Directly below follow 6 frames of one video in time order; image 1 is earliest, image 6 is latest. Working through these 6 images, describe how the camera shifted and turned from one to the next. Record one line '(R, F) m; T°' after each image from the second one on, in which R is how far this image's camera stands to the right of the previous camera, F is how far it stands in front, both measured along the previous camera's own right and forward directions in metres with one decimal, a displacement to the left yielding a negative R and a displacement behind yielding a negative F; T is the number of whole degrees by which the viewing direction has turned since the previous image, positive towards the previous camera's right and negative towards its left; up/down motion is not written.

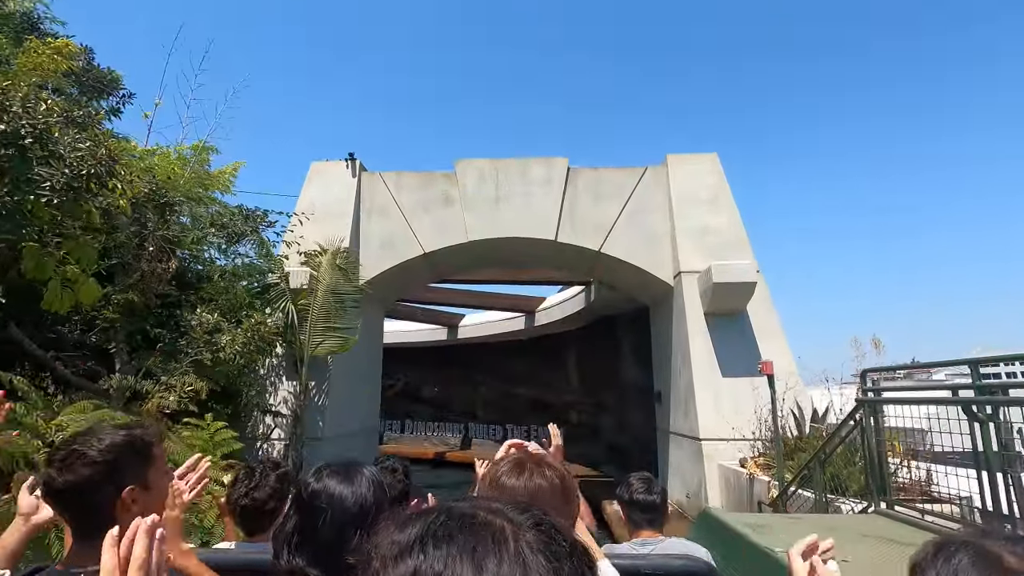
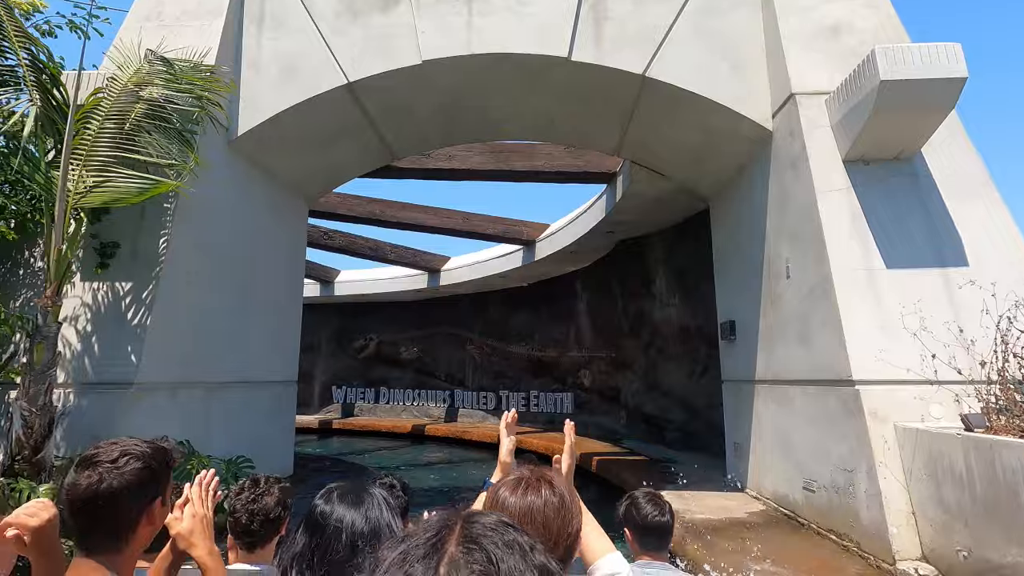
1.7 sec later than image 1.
(+0.2, +3.5) m; 0°
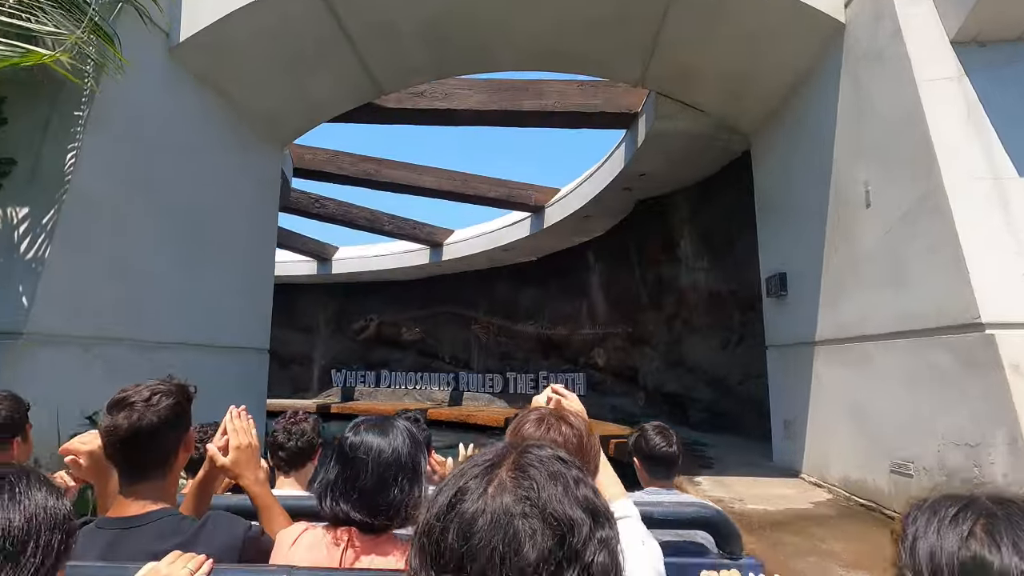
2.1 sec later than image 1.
(0.0, +1.0) m; -1°
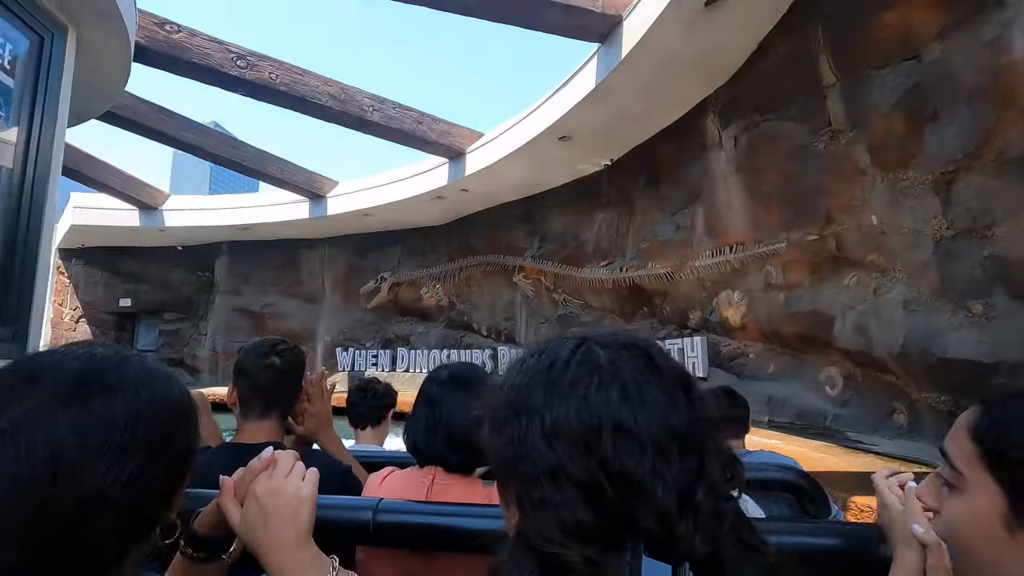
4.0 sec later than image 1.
(+0.2, +4.8) m; -8°
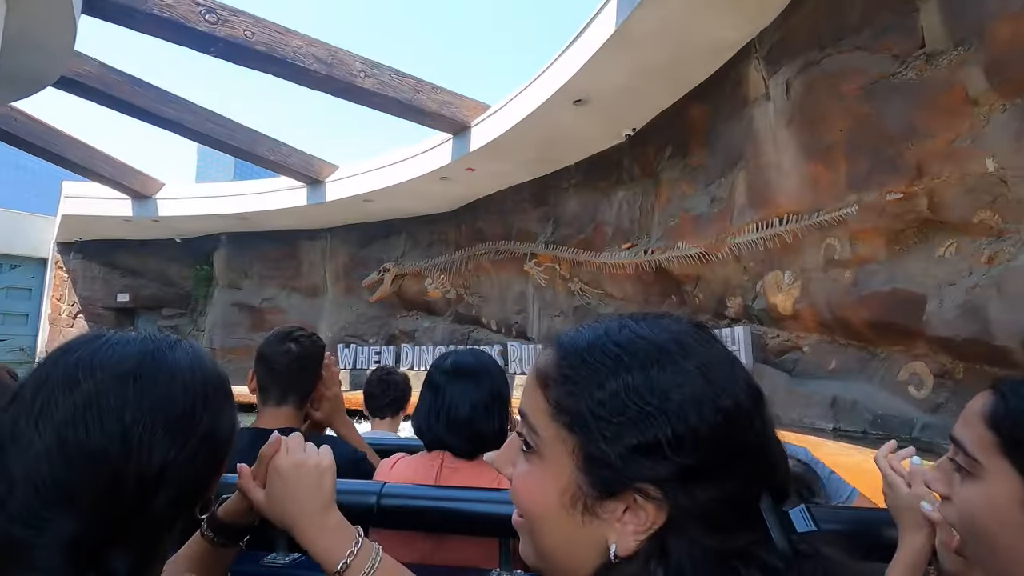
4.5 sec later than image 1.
(+0.1, +0.9) m; -2°
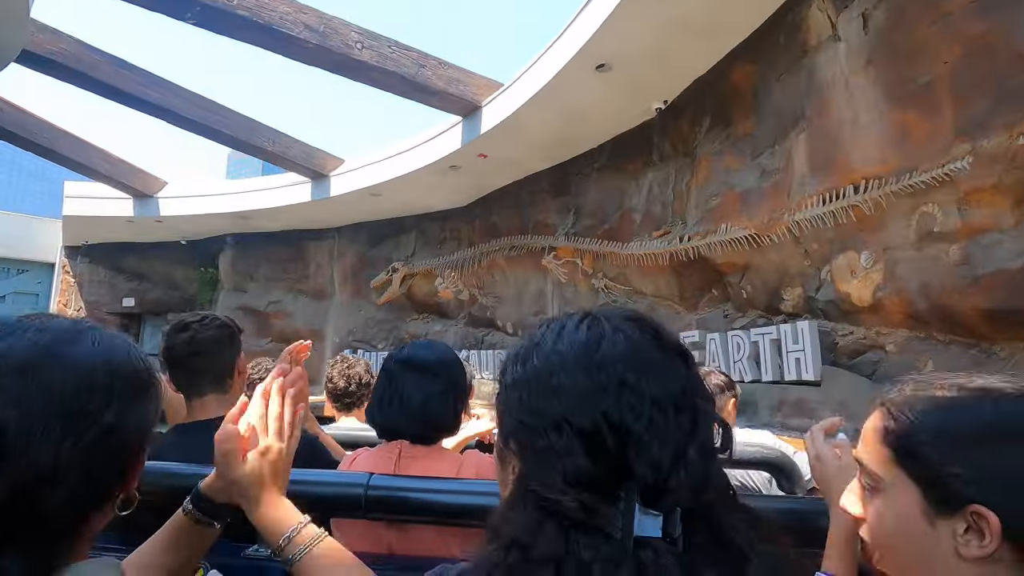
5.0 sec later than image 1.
(+0.1, +0.8) m; -2°
